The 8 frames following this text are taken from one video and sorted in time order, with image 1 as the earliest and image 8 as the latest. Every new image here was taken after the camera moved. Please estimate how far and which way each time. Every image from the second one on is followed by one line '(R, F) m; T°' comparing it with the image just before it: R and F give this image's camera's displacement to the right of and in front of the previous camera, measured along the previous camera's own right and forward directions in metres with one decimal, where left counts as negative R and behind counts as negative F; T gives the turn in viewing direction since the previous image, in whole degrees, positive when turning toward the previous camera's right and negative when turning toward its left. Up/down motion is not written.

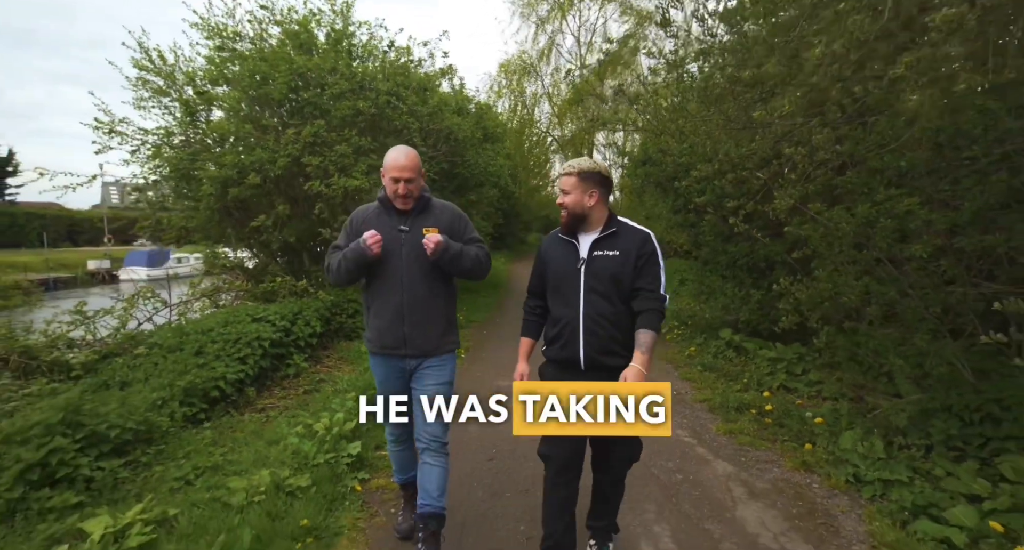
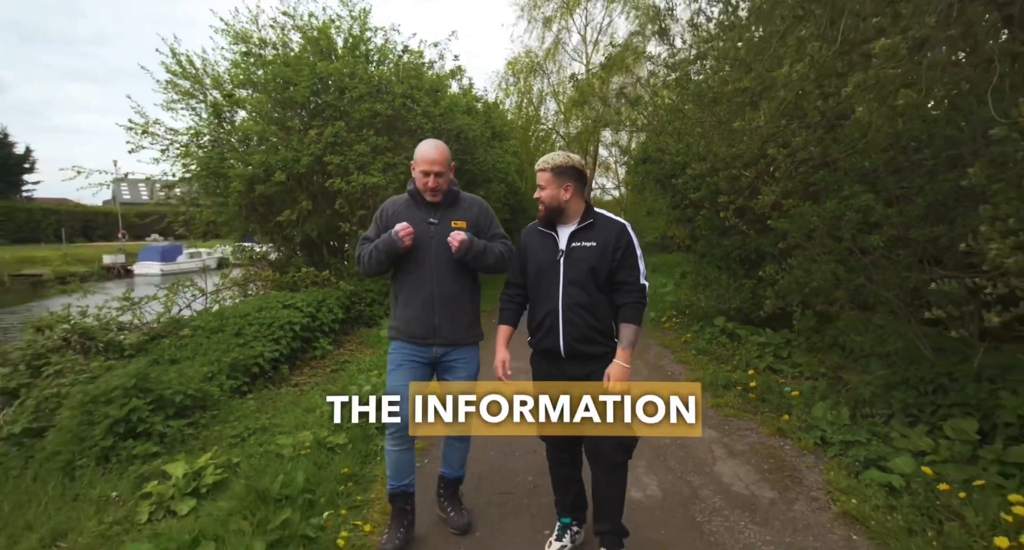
(0.0, -0.5) m; -1°
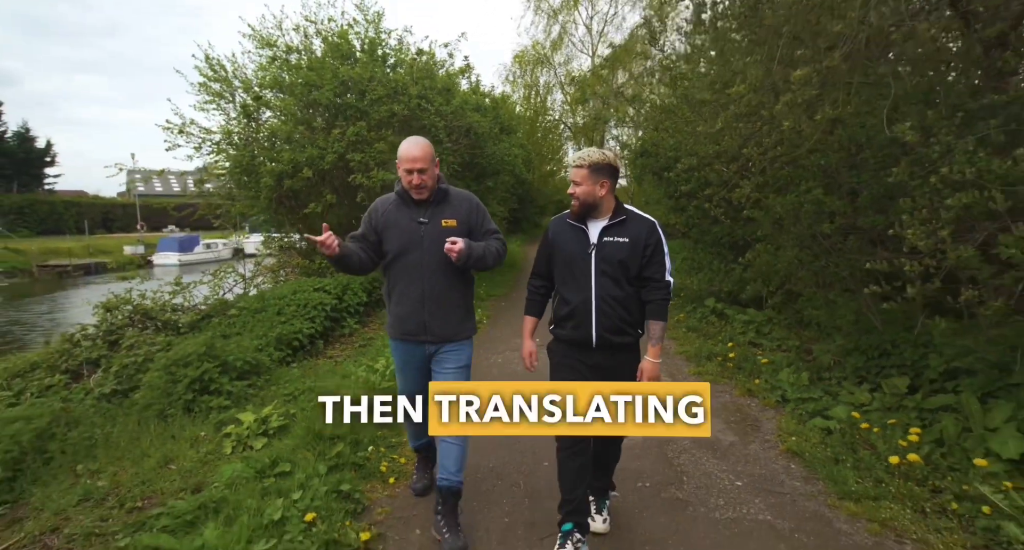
(0.0, -0.7) m; -1°
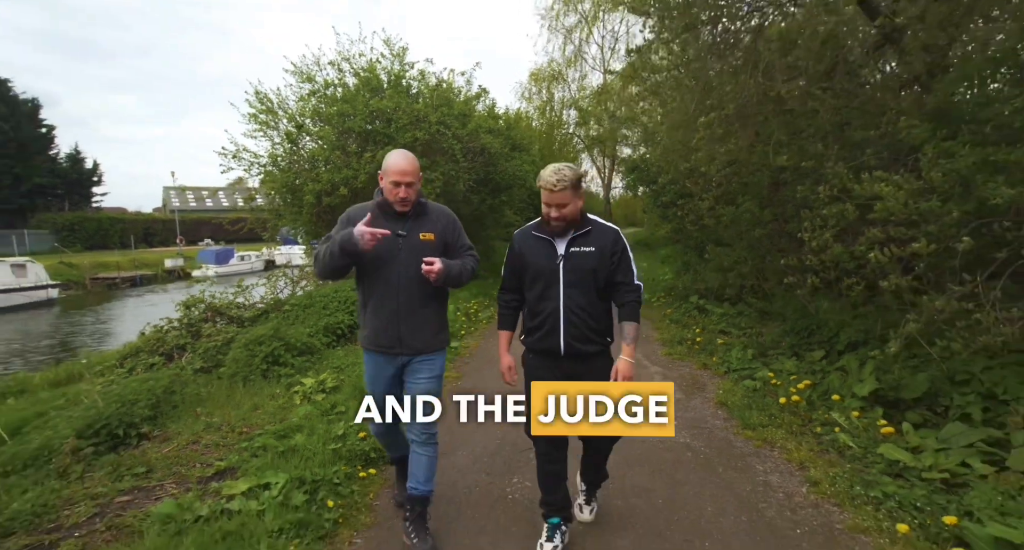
(+0.3, -1.1) m; -3°
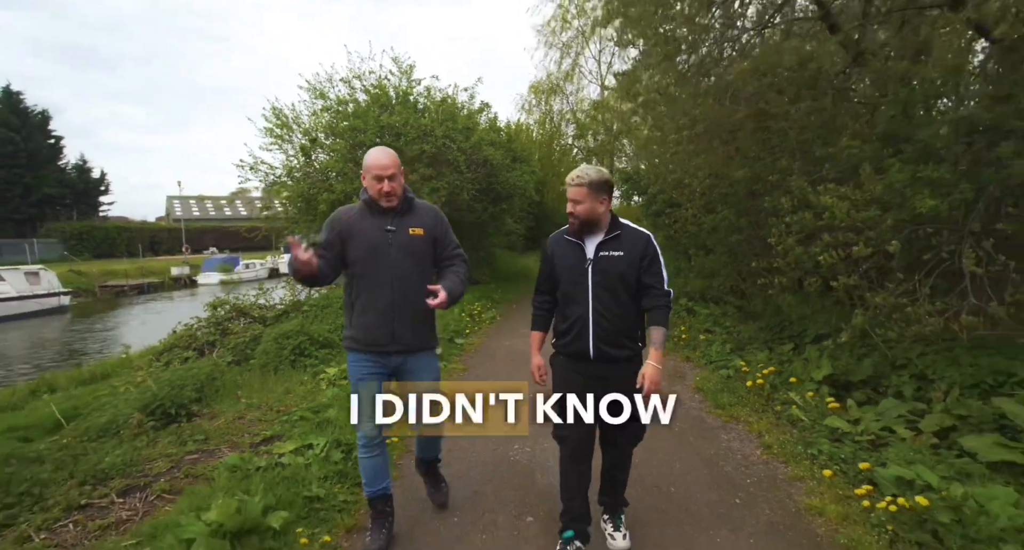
(0.0, -0.6) m; 0°
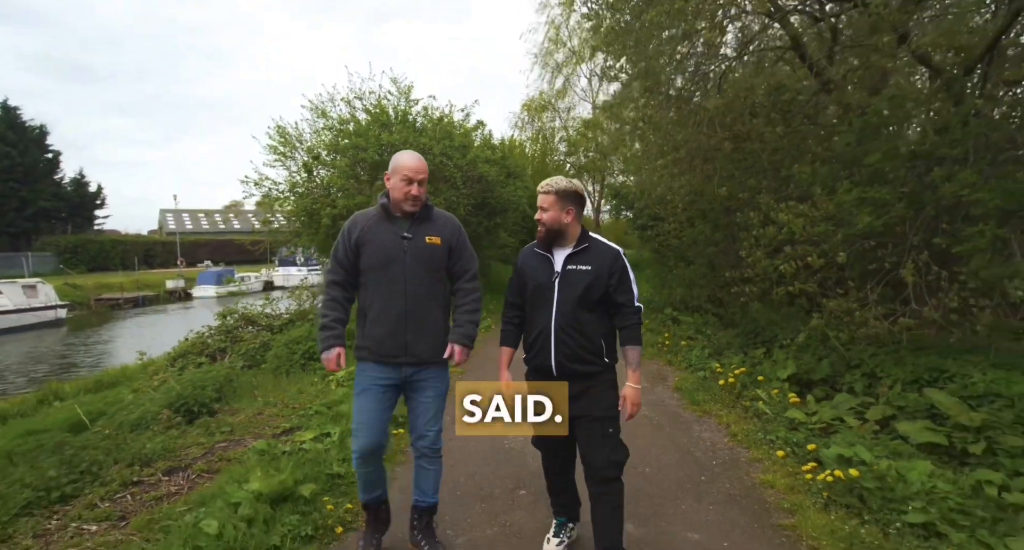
(0.0, -0.5) m; +1°
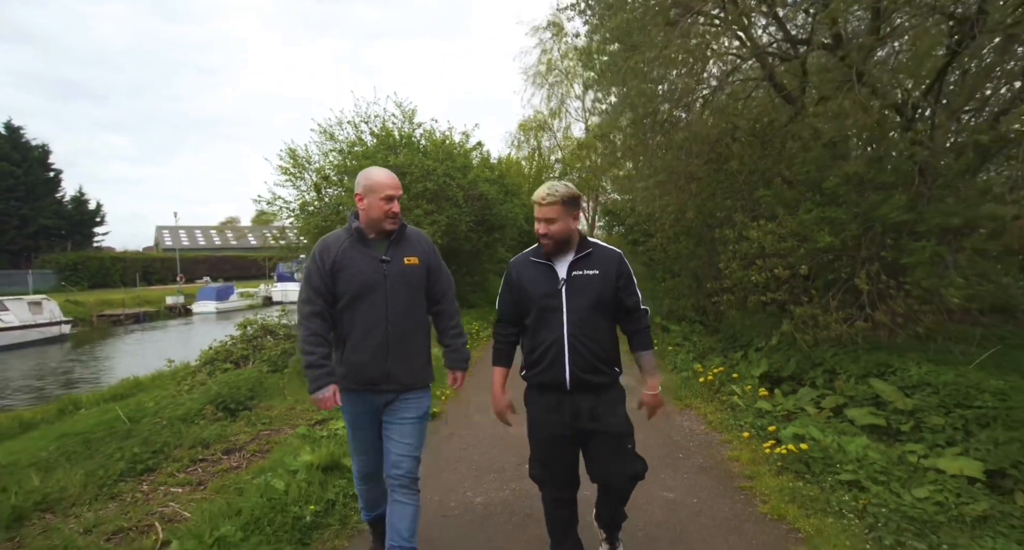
(-0.1, -0.6) m; 0°
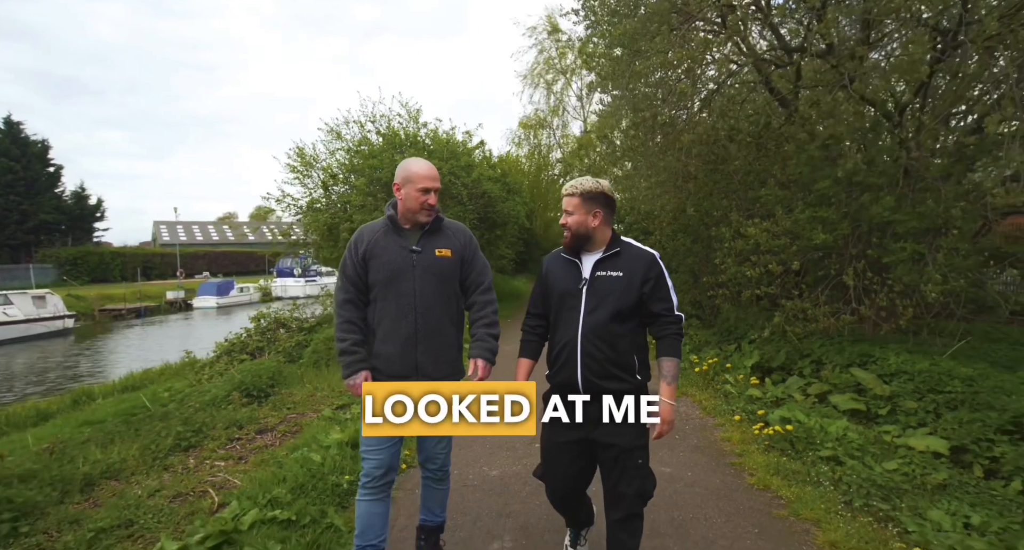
(-0.1, -0.3) m; 0°
